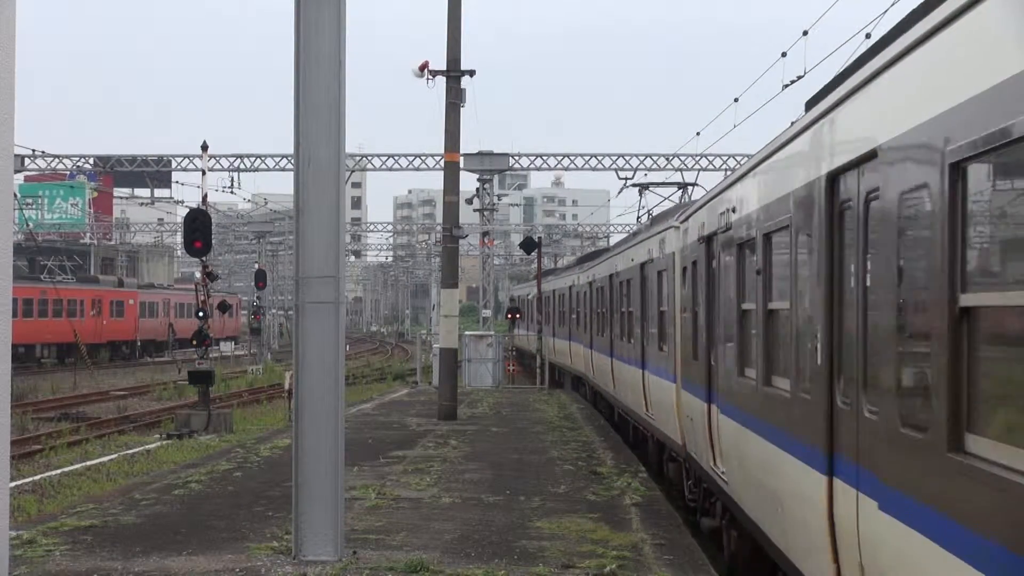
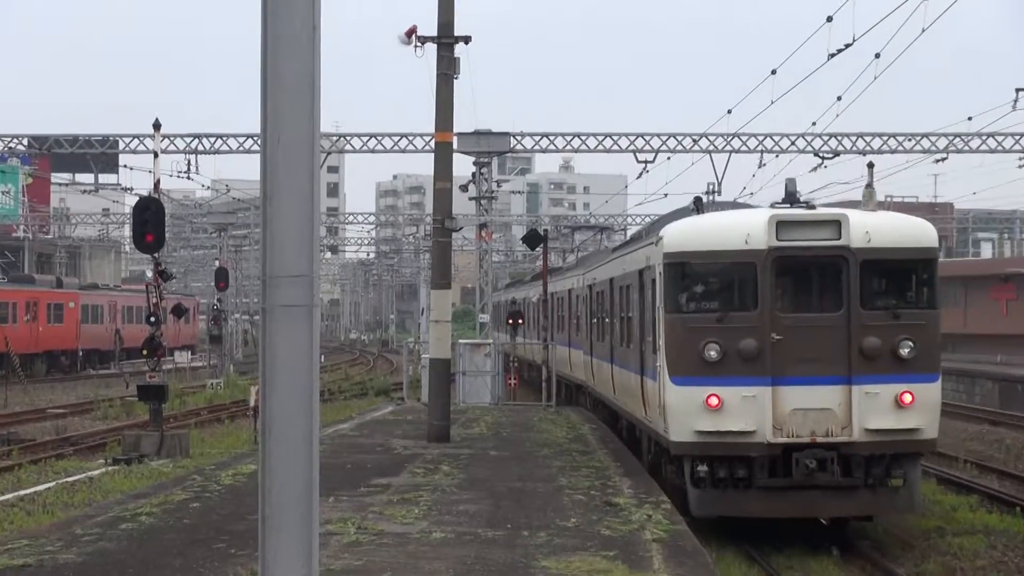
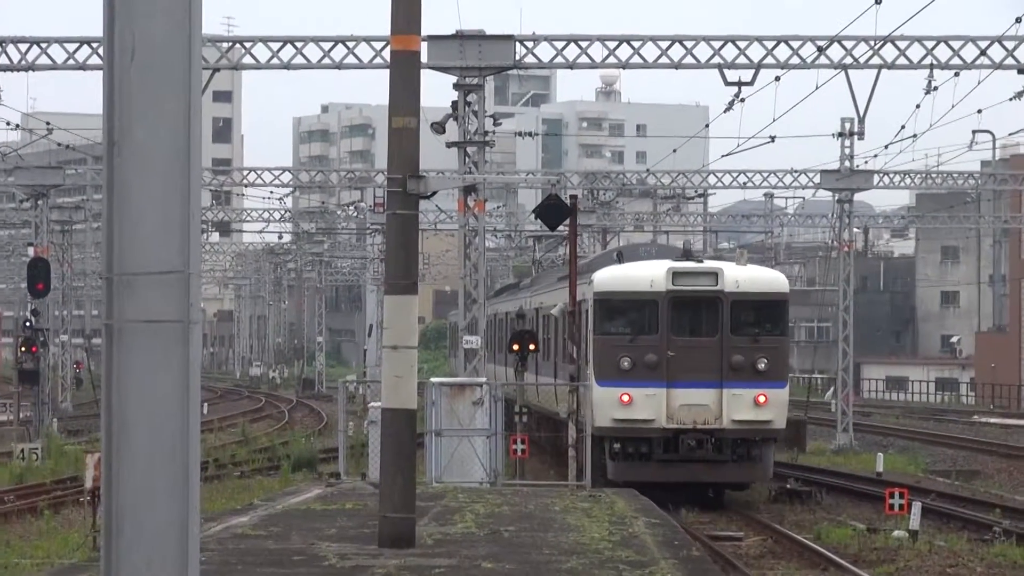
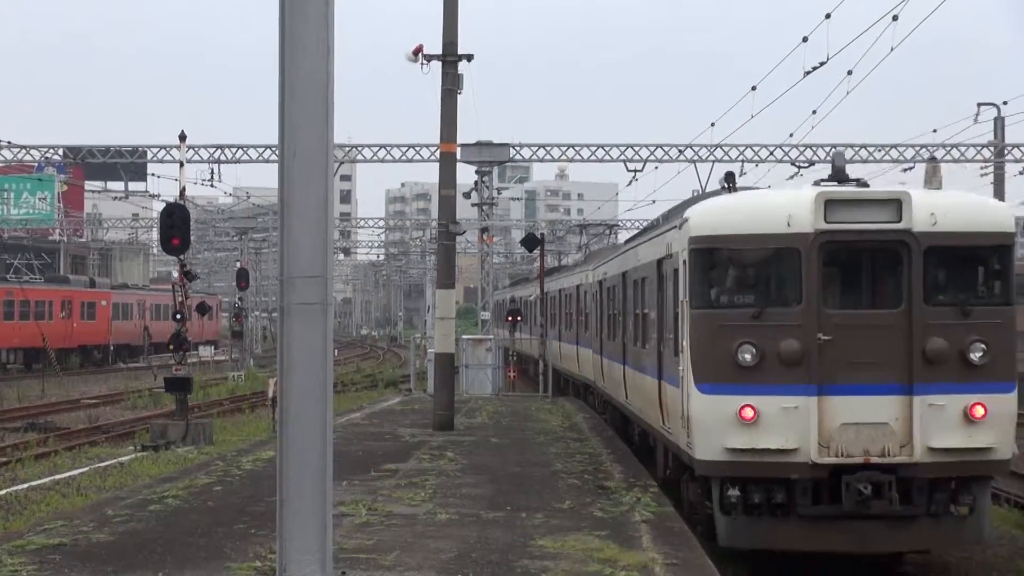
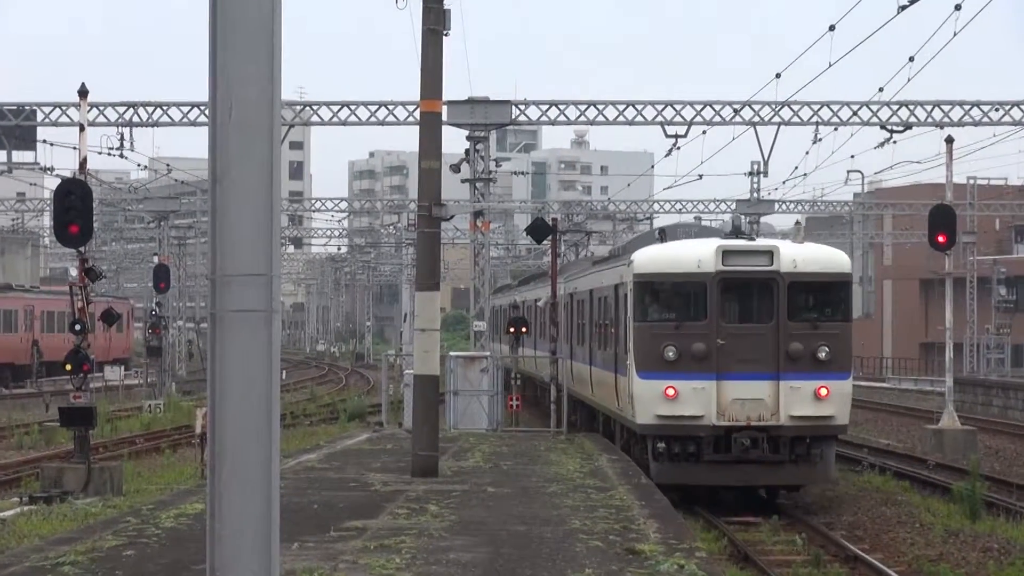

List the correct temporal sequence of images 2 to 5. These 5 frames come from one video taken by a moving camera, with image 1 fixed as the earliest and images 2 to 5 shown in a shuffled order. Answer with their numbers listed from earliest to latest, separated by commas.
4, 2, 5, 3
